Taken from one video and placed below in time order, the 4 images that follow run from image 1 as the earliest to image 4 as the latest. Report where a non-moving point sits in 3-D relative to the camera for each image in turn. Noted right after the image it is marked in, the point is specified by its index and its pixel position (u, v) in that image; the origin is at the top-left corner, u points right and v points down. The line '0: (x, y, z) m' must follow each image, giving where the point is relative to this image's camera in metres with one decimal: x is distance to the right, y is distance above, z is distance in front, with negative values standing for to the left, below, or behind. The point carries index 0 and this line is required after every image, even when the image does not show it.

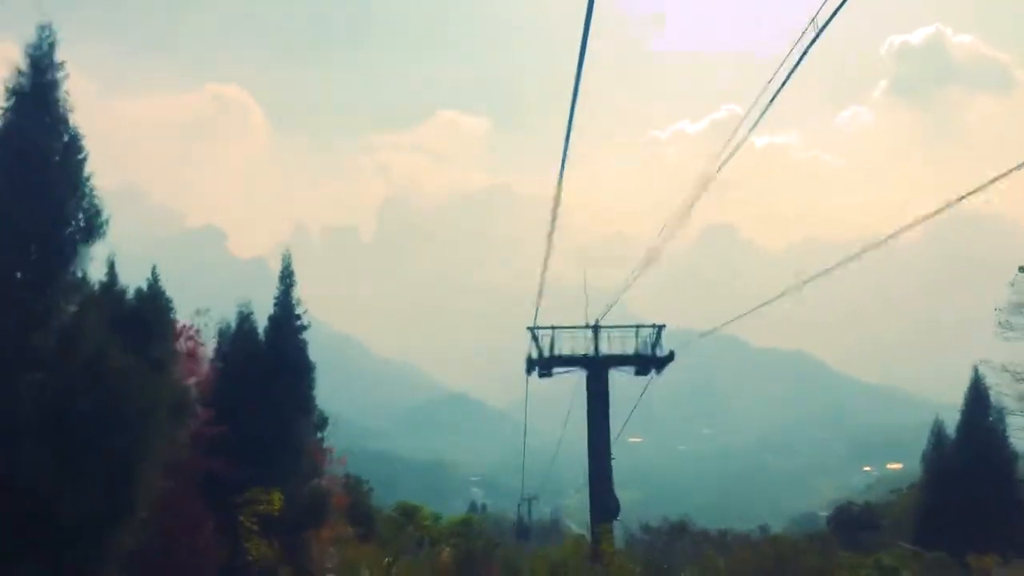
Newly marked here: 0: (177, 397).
0: (-2.9, -0.9, +8.4) m
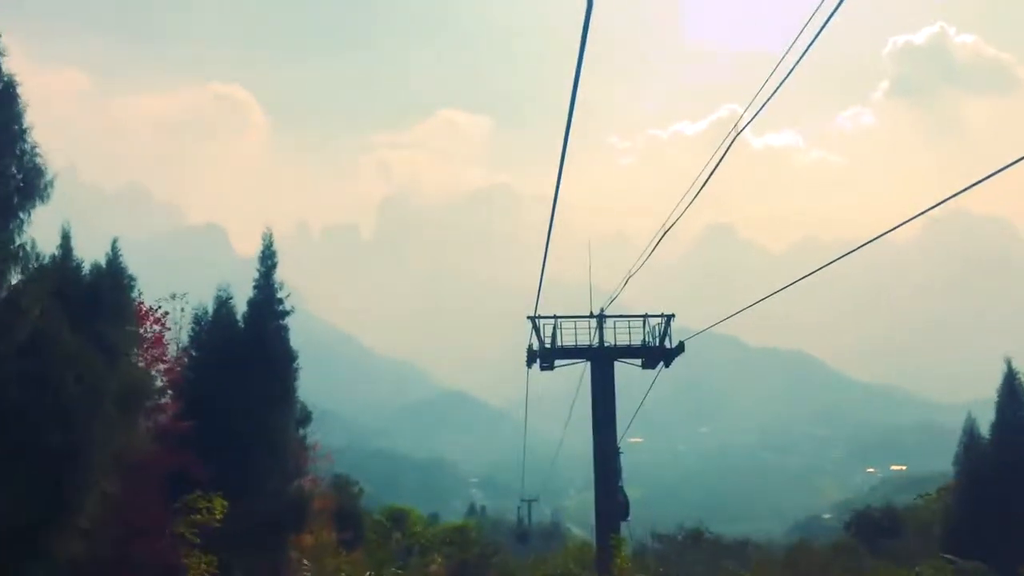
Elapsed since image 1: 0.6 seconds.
0: (-2.9, -0.7, +7.5) m
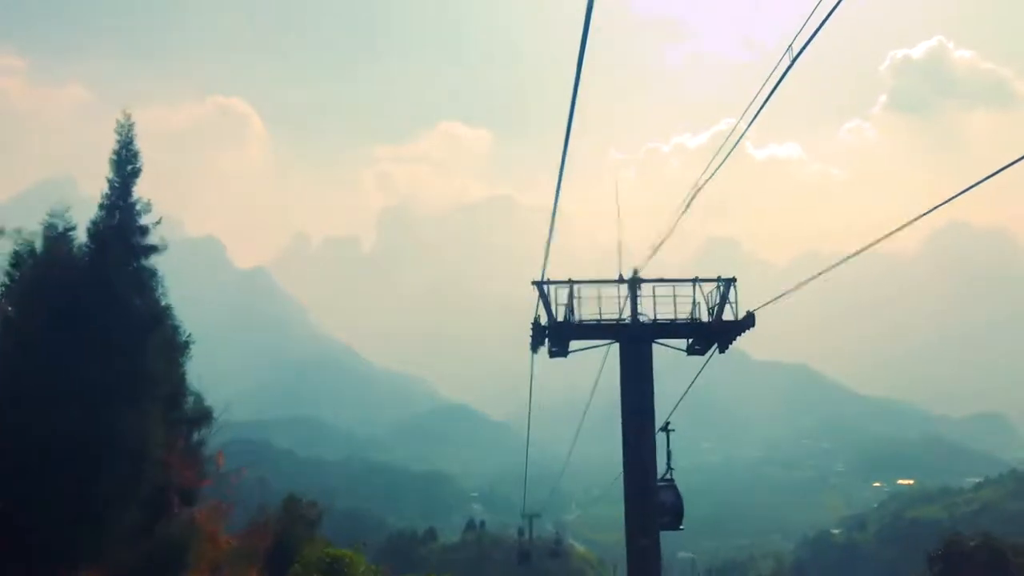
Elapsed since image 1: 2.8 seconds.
0: (-2.9, -0.2, +4.1) m
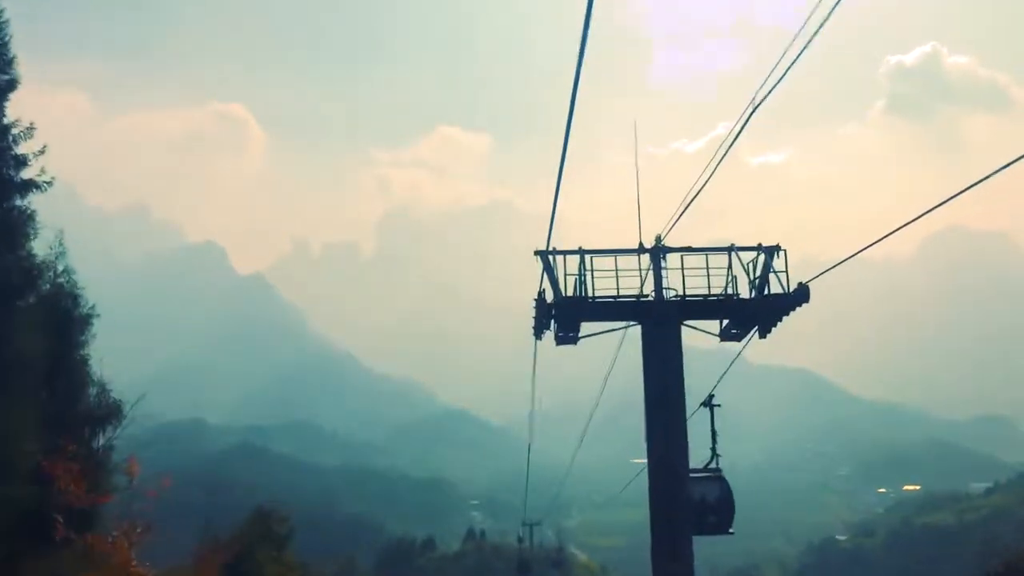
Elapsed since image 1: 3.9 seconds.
0: (-2.9, 0.0, +2.6) m
